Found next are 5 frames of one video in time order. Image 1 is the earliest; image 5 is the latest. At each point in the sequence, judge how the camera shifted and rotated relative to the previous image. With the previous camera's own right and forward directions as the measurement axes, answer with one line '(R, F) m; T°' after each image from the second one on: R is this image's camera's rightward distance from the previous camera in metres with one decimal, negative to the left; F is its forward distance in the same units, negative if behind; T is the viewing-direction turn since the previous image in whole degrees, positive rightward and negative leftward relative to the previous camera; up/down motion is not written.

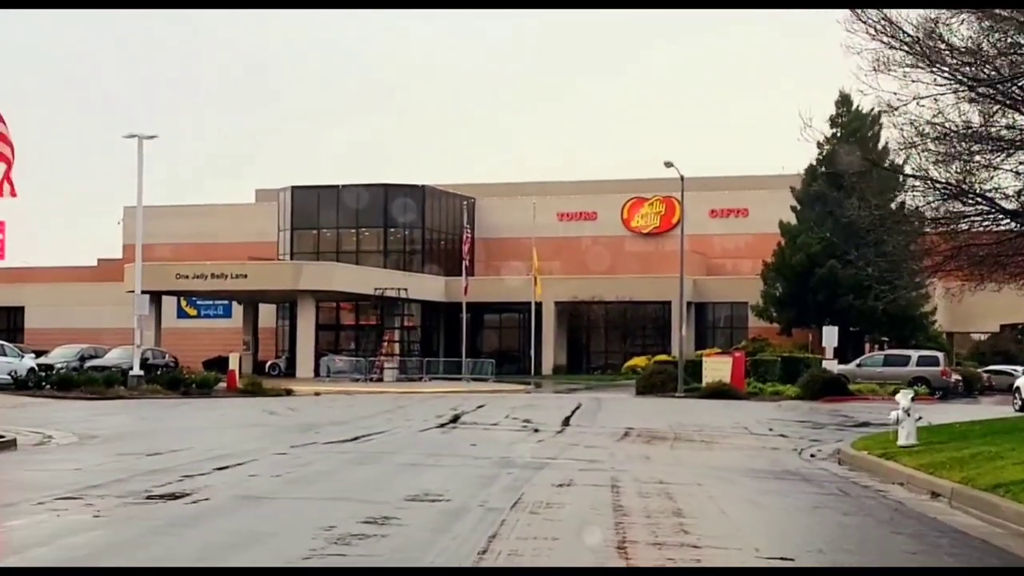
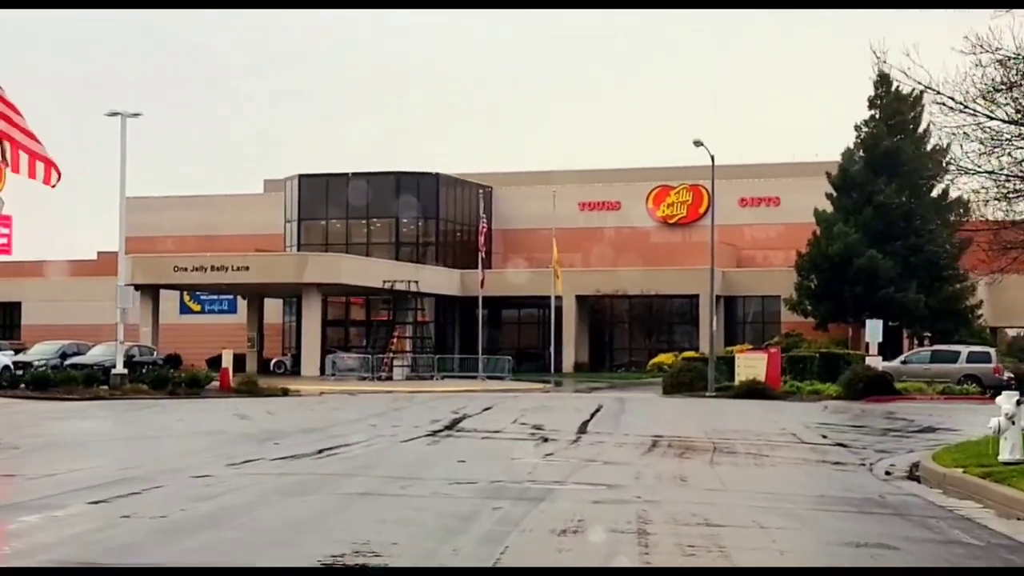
(+0.3, +3.7) m; -1°
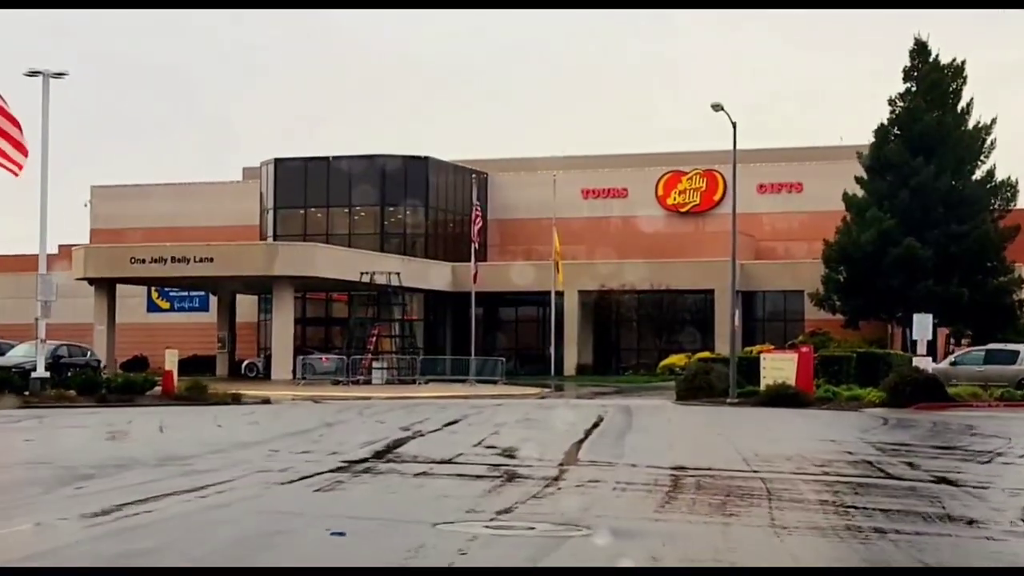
(+0.6, +6.1) m; 0°
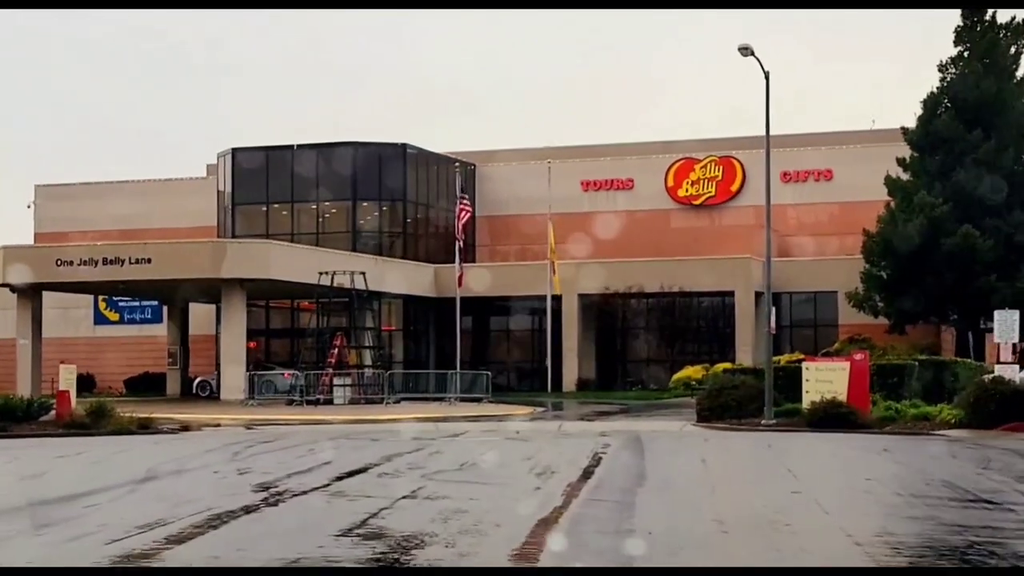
(+0.7, +7.6) m; 0°
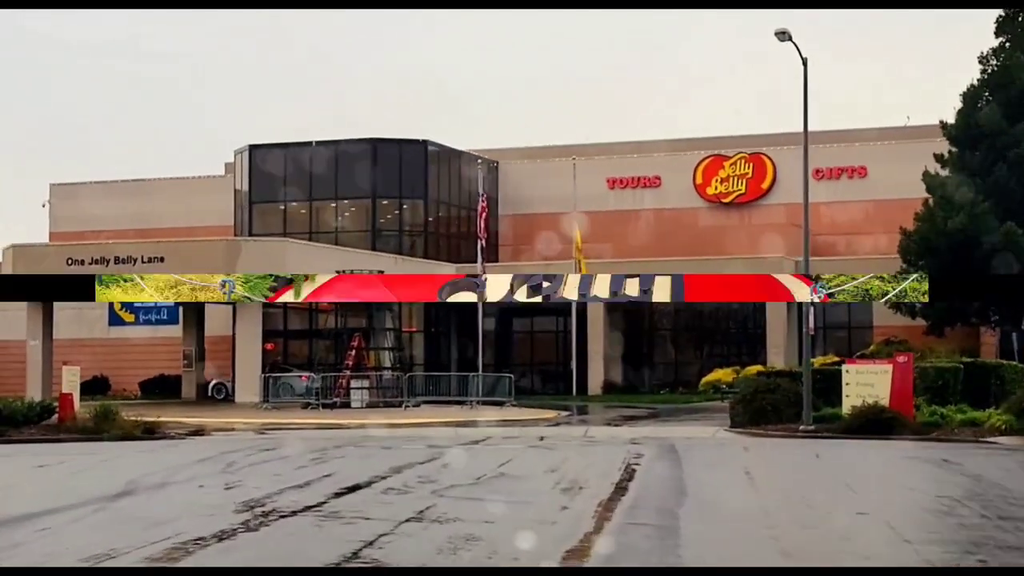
(0.0, +1.5) m; -1°
